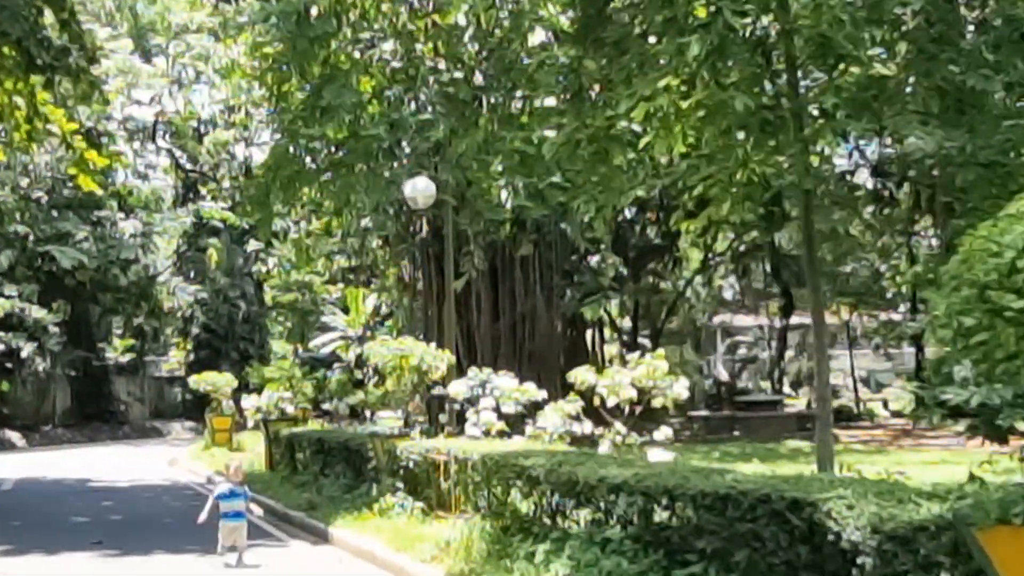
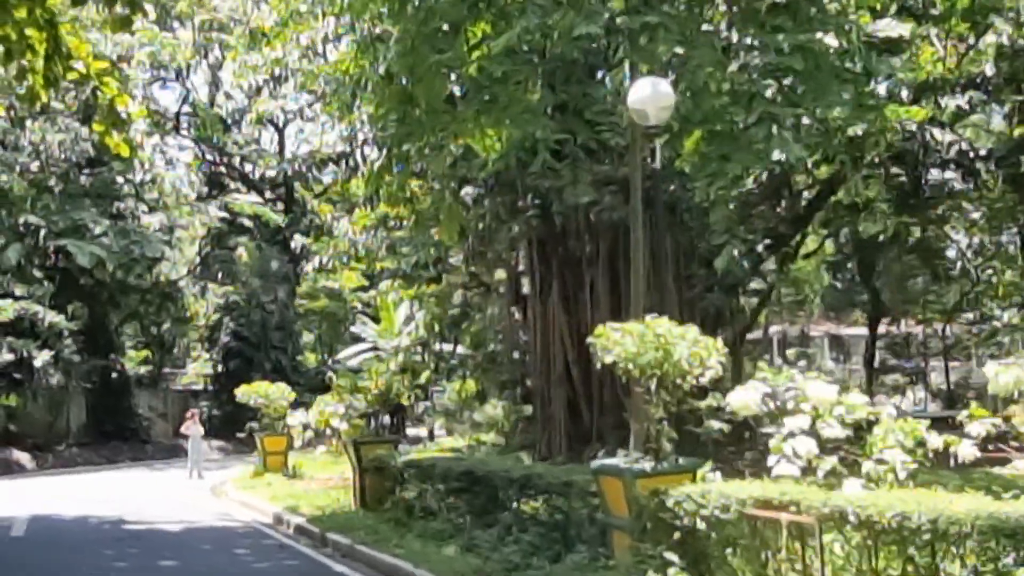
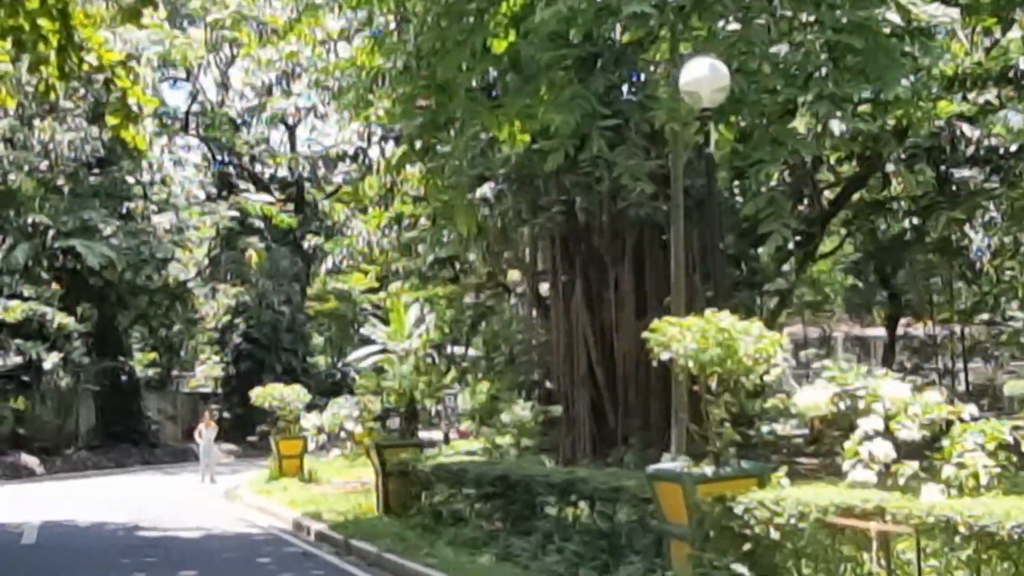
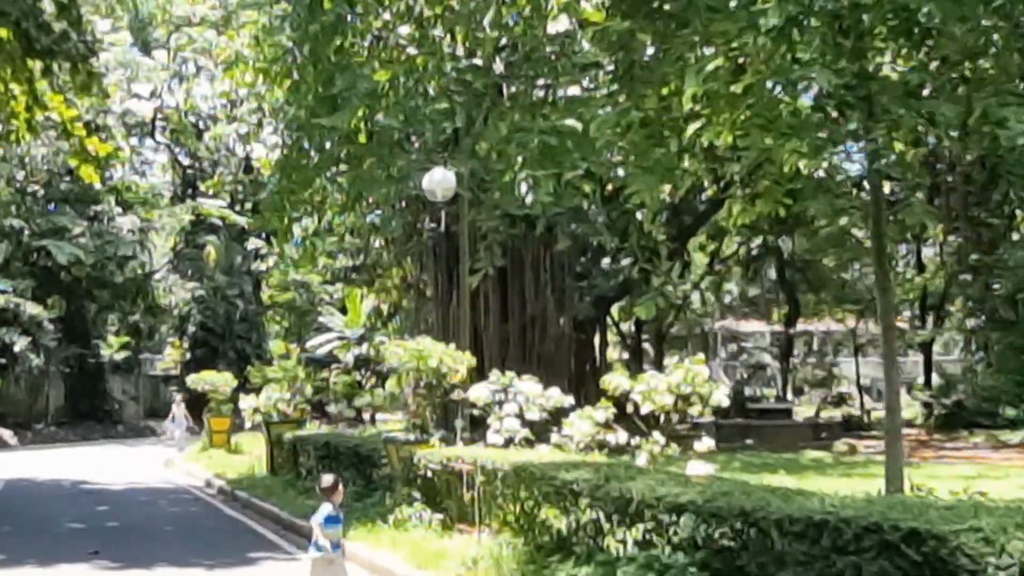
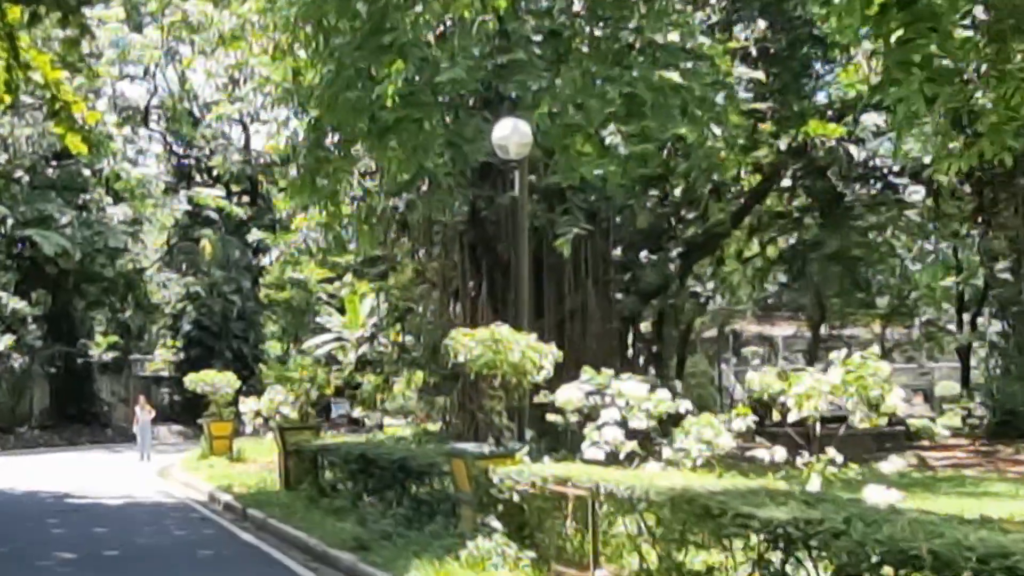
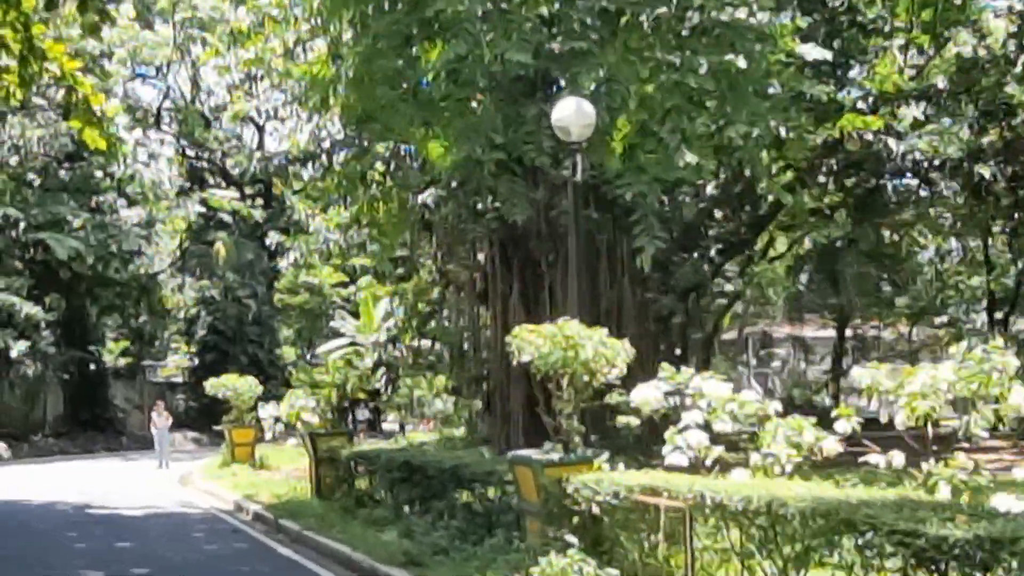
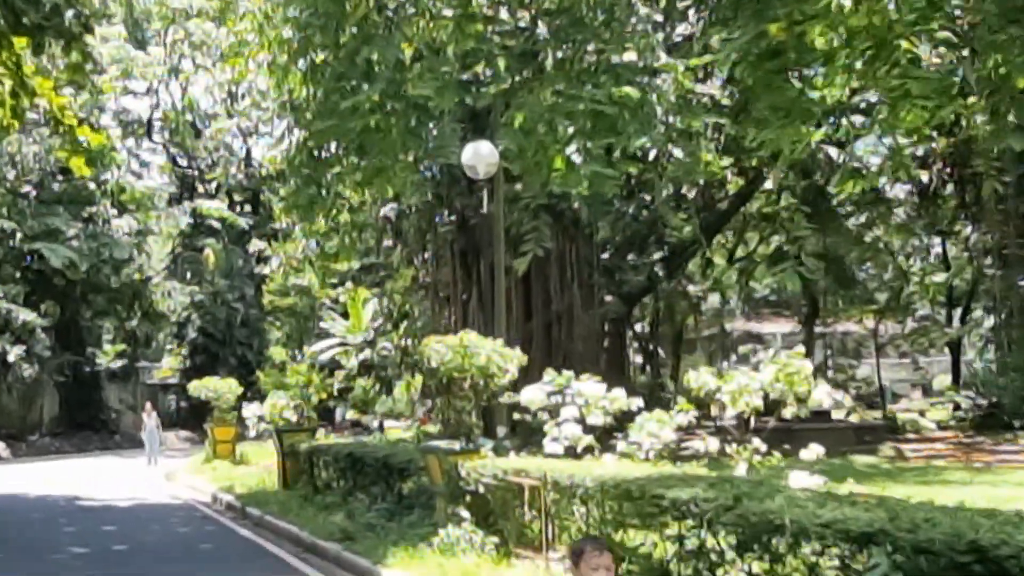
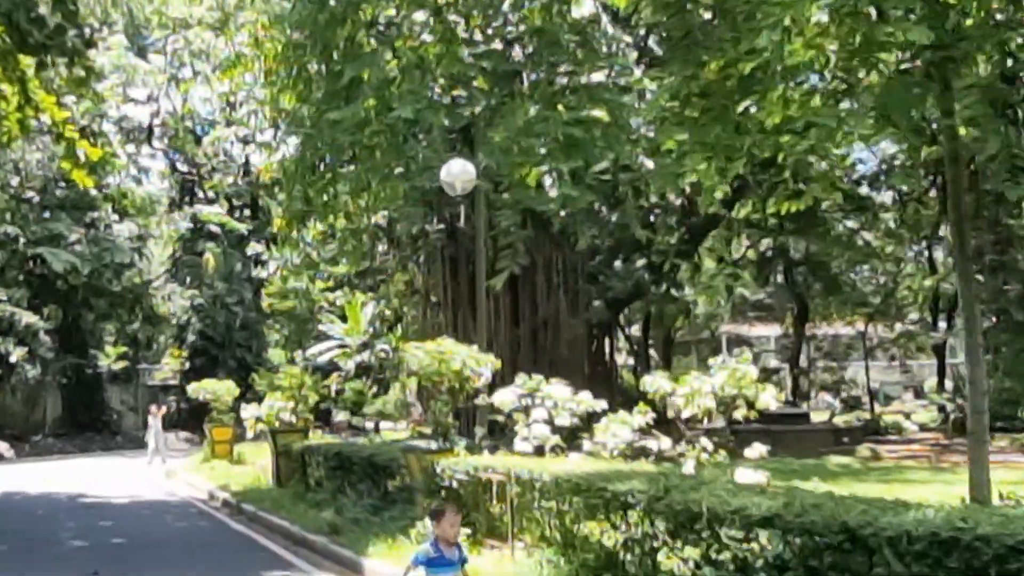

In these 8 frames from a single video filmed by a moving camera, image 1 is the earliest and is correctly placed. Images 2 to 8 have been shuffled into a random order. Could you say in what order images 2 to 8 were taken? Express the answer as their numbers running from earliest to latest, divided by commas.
4, 8, 7, 5, 6, 2, 3
